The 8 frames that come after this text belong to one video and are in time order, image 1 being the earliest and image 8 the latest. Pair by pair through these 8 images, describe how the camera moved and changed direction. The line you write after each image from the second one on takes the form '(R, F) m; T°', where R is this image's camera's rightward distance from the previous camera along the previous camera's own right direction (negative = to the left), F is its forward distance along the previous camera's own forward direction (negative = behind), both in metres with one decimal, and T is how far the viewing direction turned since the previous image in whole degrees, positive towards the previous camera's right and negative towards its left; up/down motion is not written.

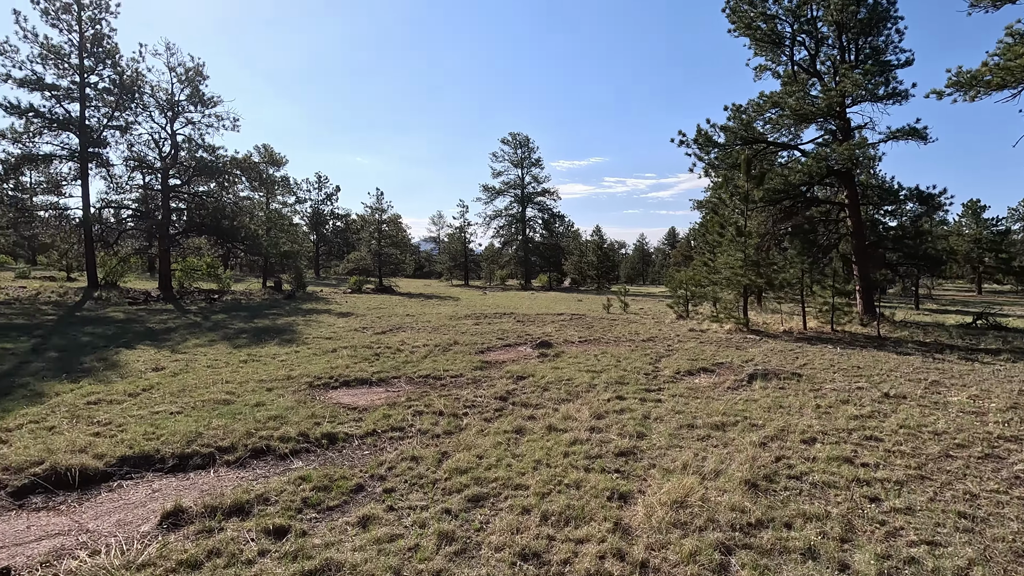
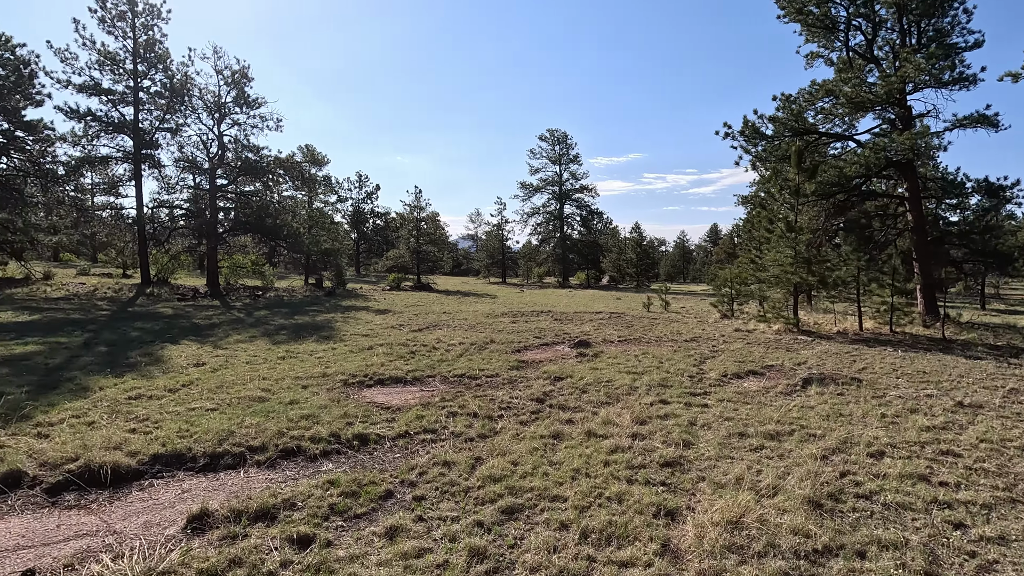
(0.0, +0.2) m; -4°
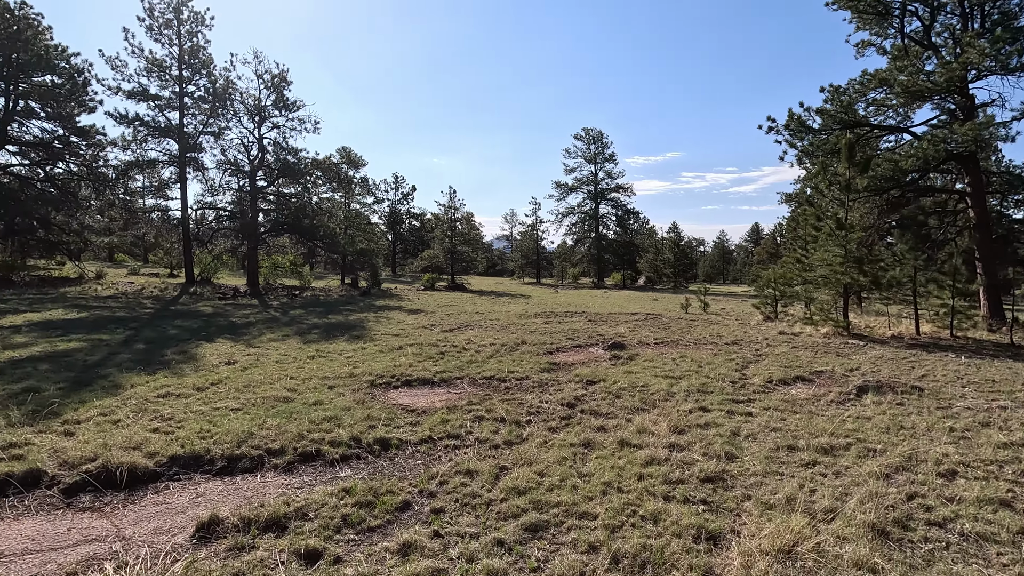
(+0.1, +0.2) m; -4°
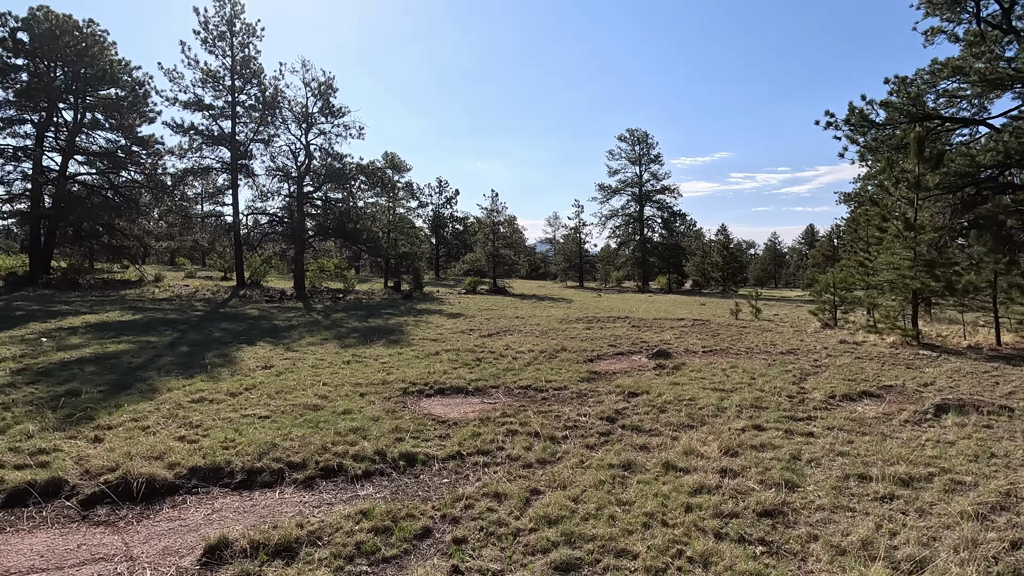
(+0.1, +0.3) m; -5°
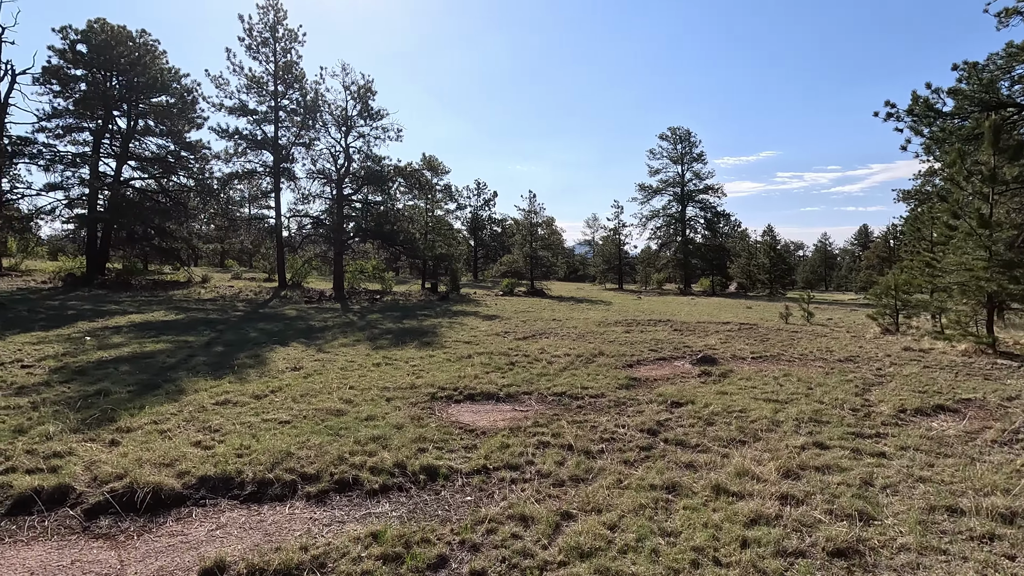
(+0.1, +0.3) m; -4°
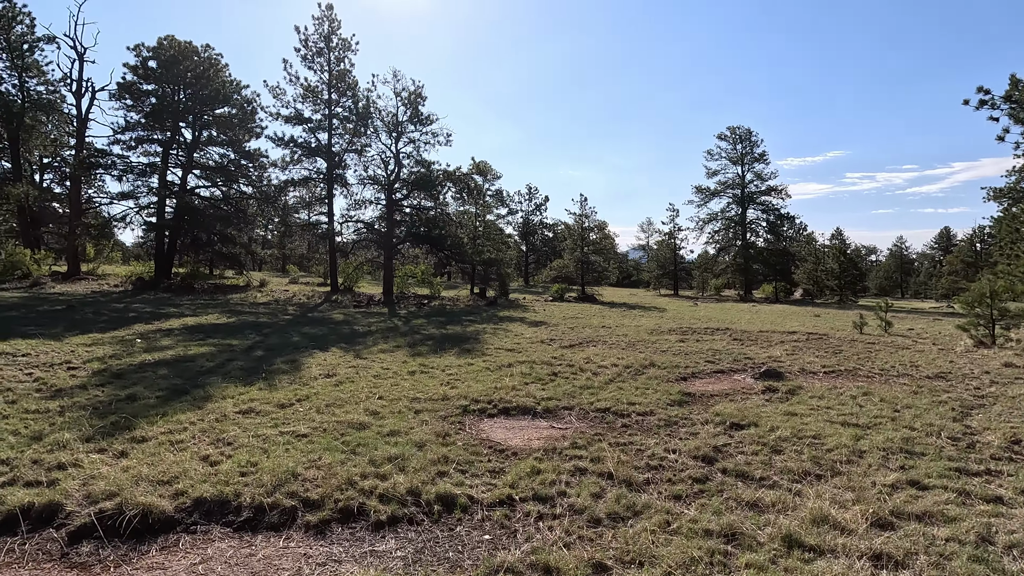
(+0.1, +0.5) m; -6°
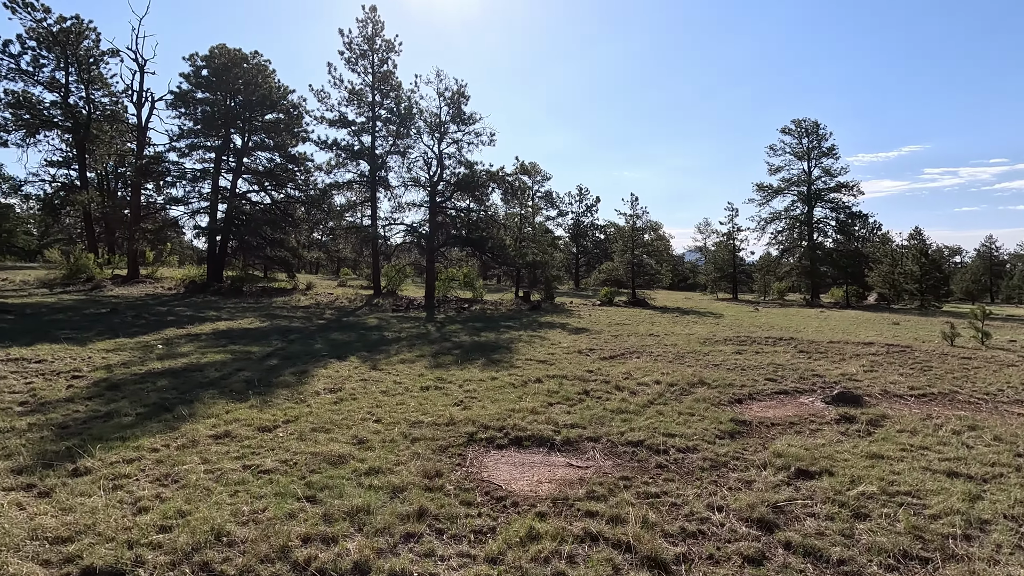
(+0.3, +0.9) m; -6°
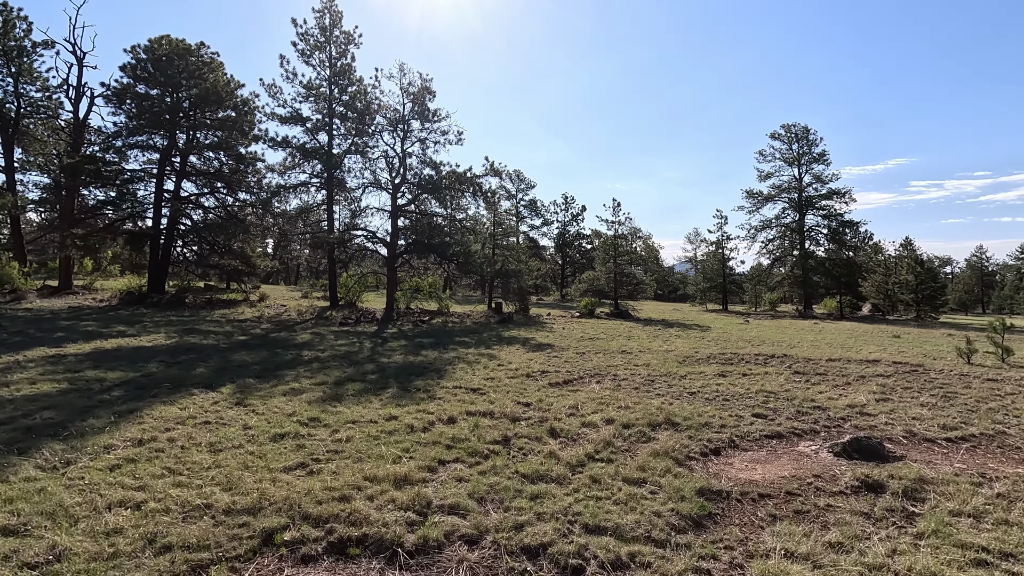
(+0.9, +1.8) m; +1°
